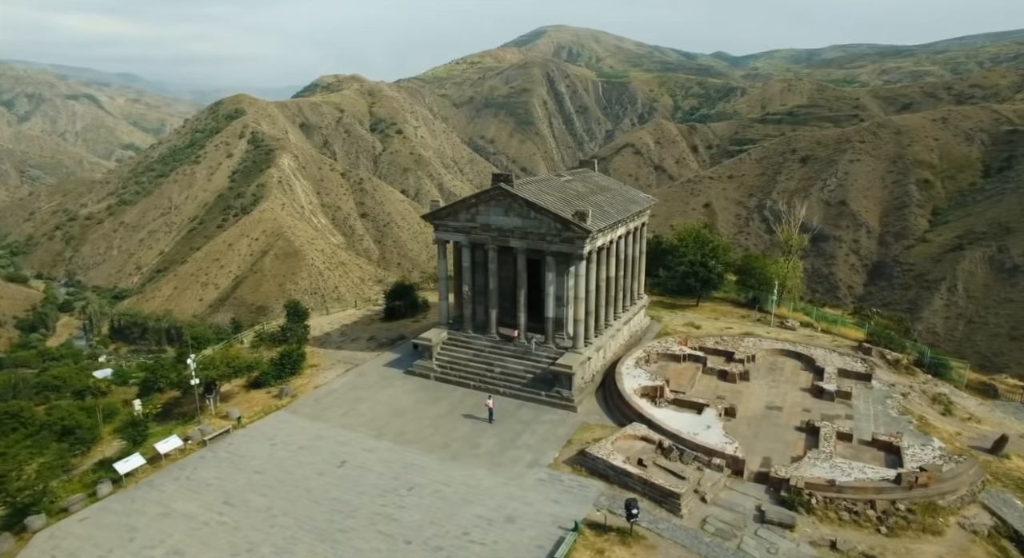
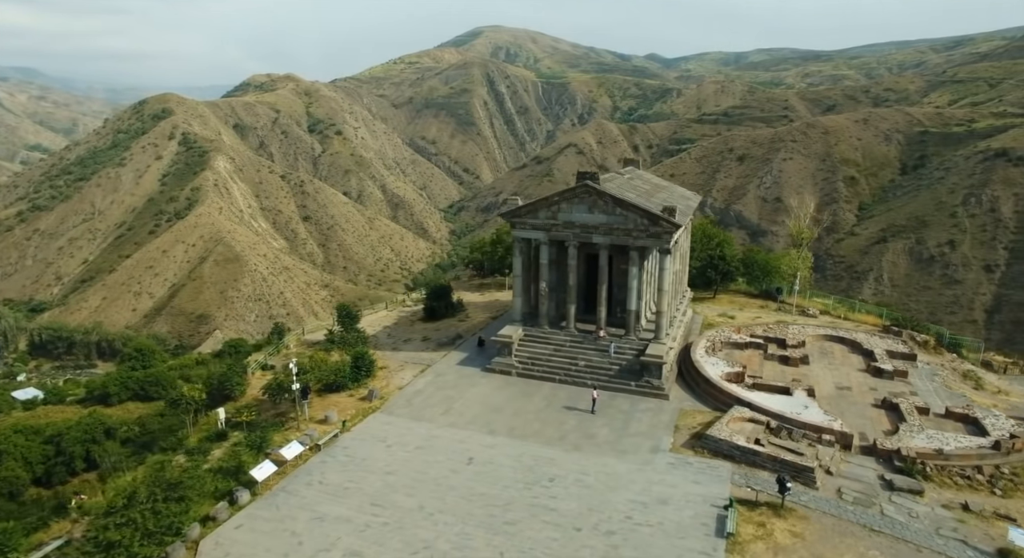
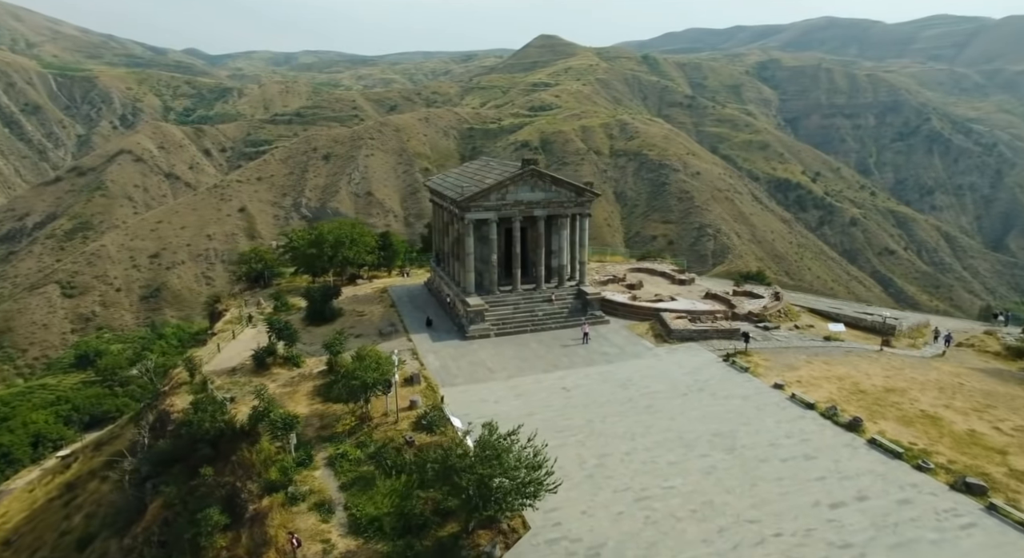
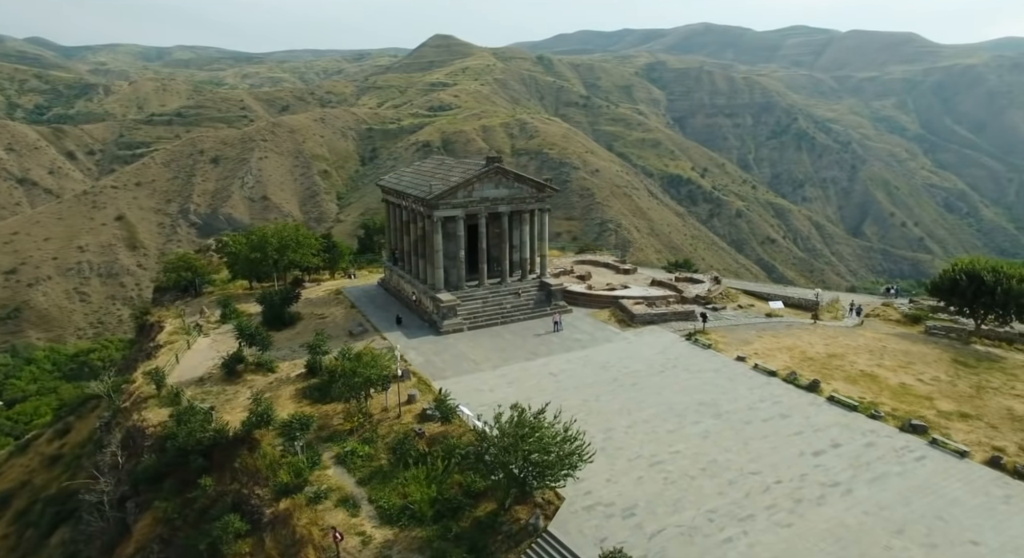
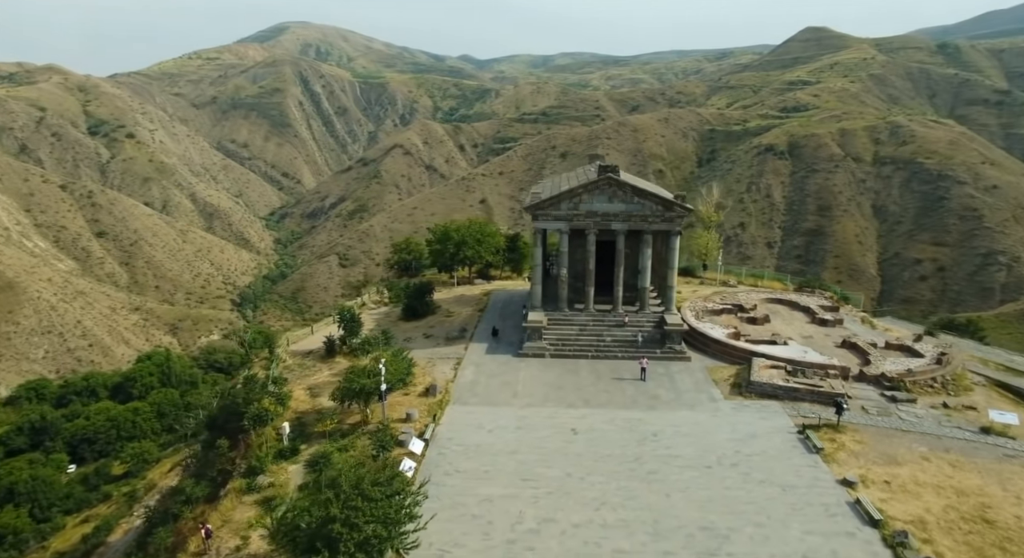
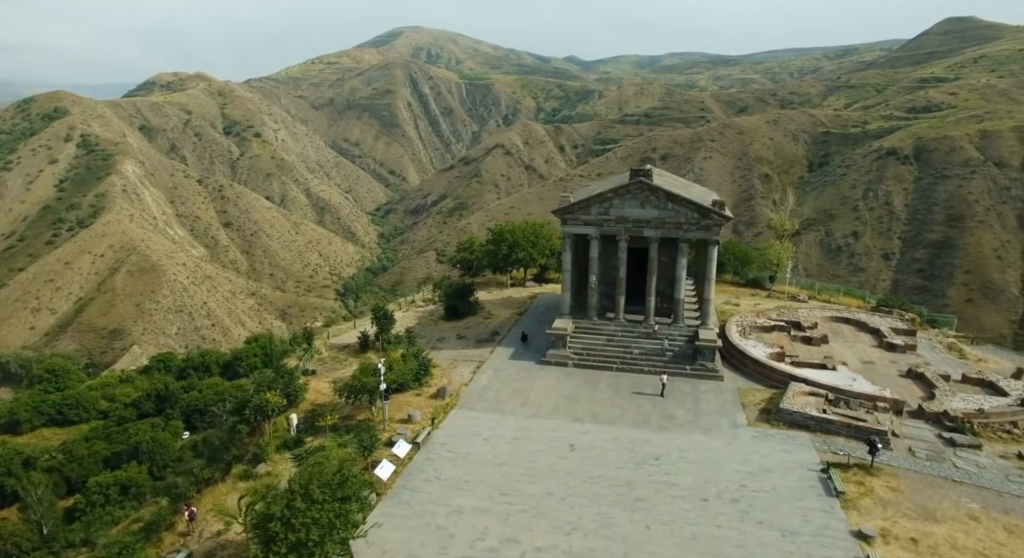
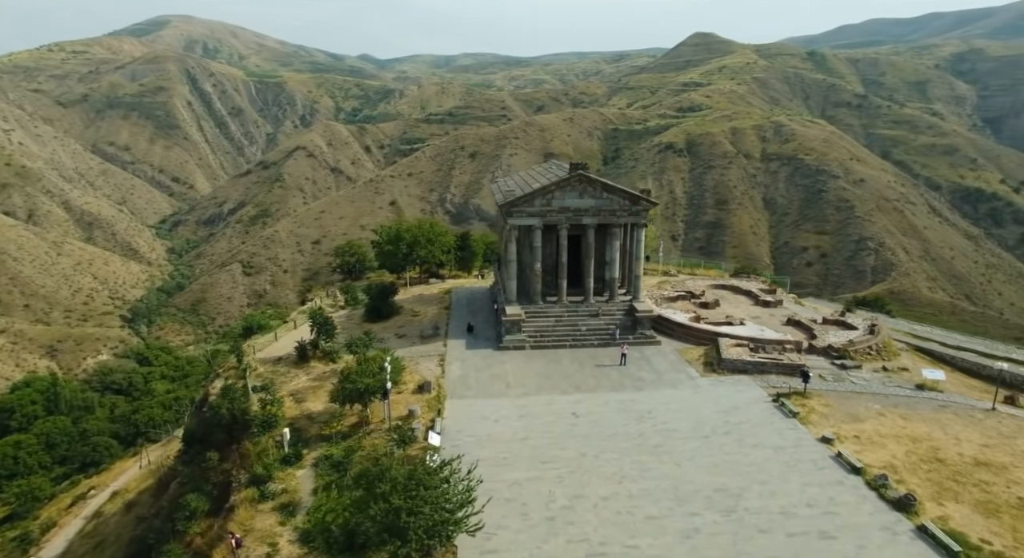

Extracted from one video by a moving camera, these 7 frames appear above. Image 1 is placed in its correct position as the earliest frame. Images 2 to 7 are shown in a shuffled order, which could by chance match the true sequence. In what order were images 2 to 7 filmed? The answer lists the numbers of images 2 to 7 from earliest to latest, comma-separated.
2, 6, 5, 7, 3, 4
